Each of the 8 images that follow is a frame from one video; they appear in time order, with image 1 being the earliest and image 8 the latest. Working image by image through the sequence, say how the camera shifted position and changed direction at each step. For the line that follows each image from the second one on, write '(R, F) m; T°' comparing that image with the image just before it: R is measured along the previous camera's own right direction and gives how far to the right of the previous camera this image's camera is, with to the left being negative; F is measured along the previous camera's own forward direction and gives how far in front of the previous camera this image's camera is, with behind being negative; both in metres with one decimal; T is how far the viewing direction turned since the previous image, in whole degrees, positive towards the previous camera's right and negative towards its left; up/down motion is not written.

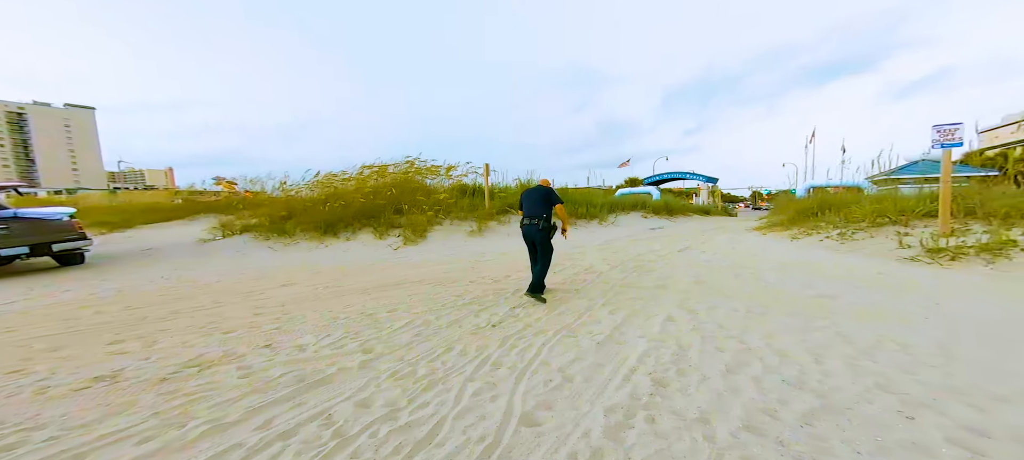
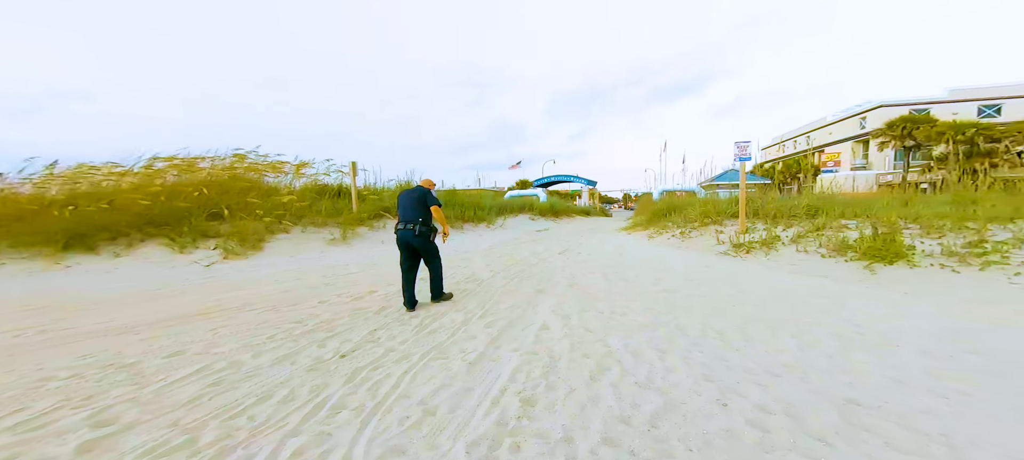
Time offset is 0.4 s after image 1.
(+0.1, +0.1) m; +14°
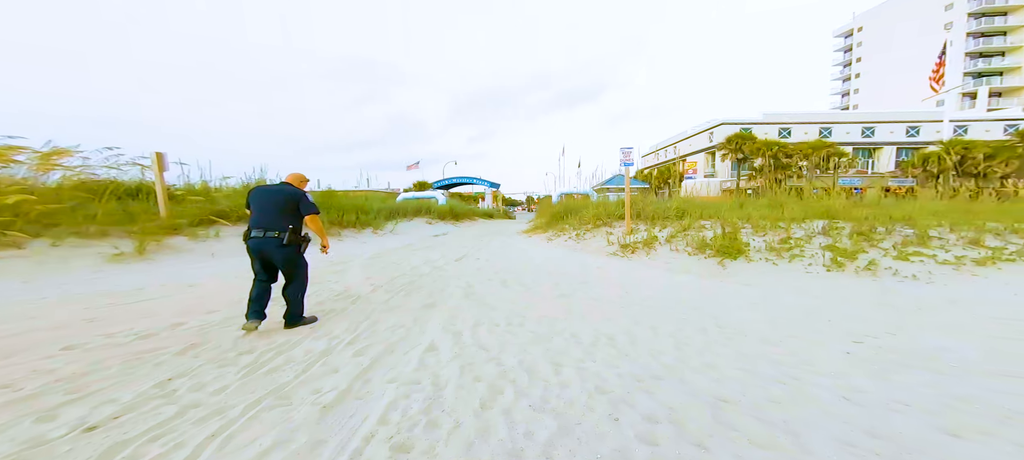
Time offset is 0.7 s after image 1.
(+0.1, +0.2) m; +13°
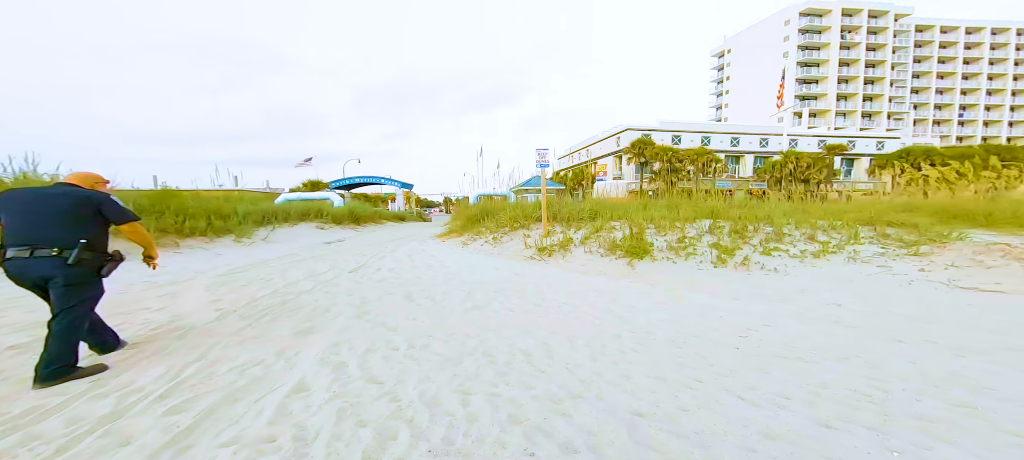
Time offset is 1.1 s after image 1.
(+0.1, +0.3) m; +12°
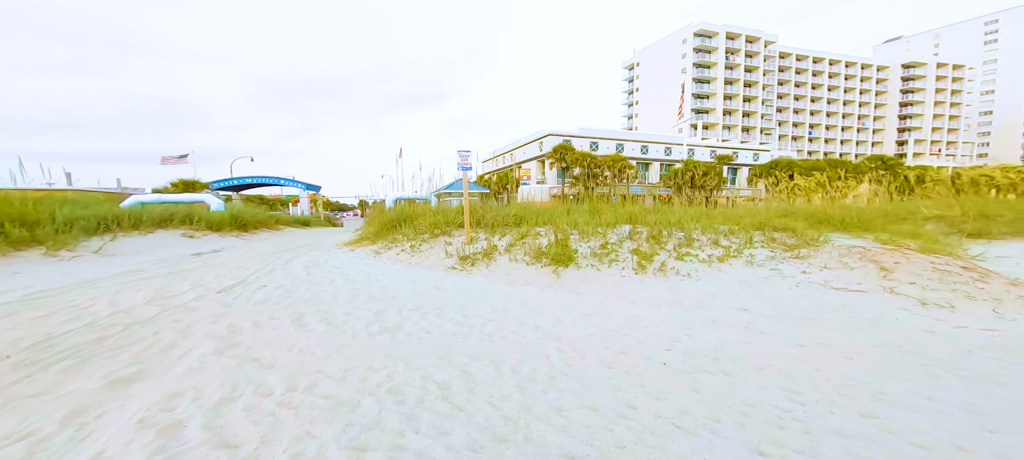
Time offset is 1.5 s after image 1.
(+0.1, +0.3) m; +11°
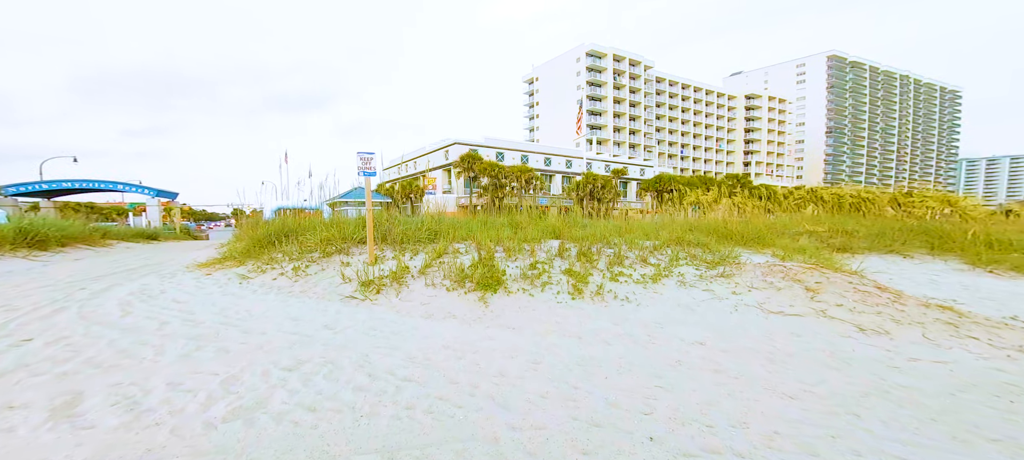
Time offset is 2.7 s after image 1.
(-0.1, +0.8) m; +14°
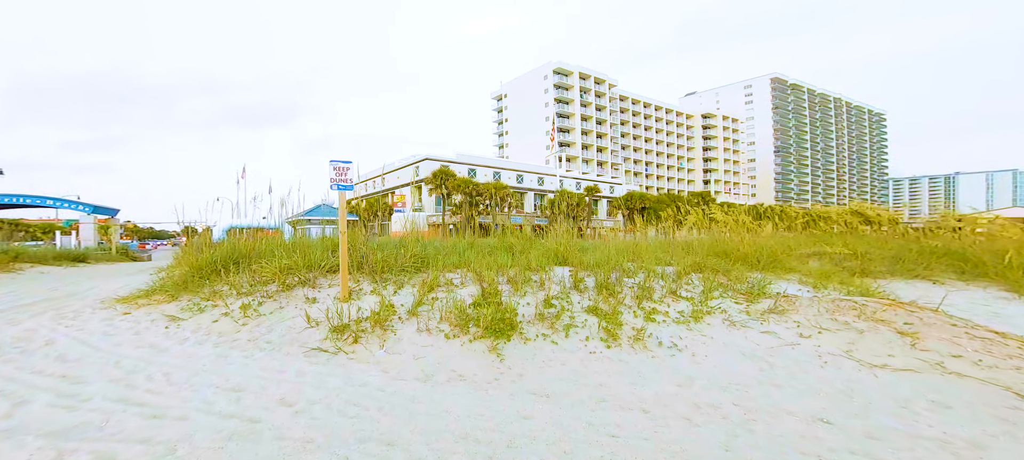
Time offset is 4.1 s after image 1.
(-0.5, +0.9) m; +5°
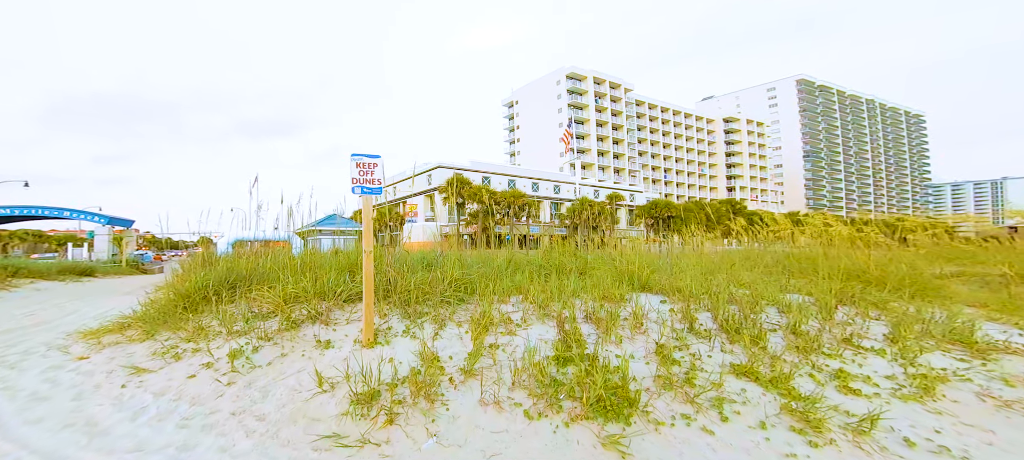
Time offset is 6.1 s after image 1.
(-0.7, +1.4) m; -1°
